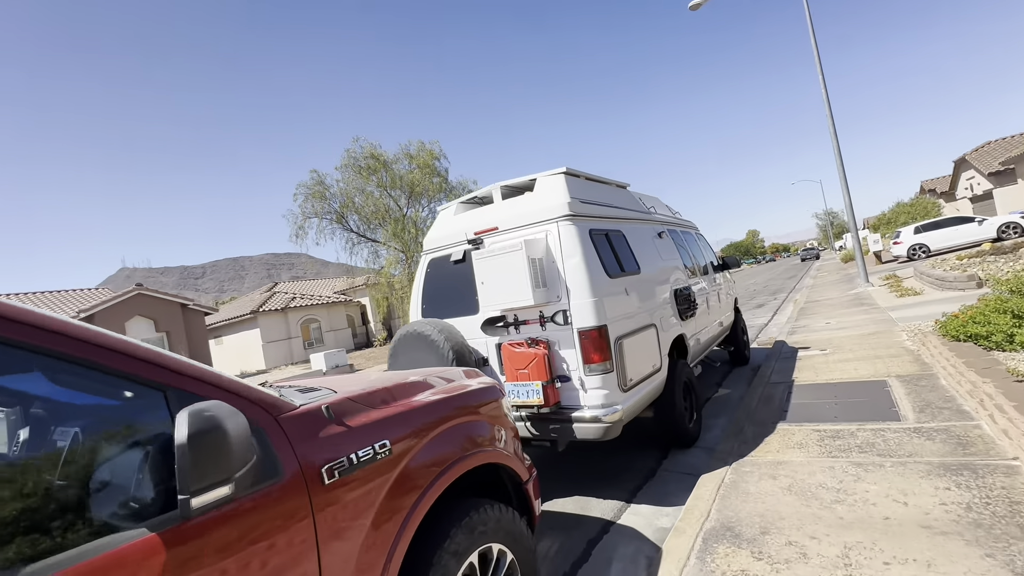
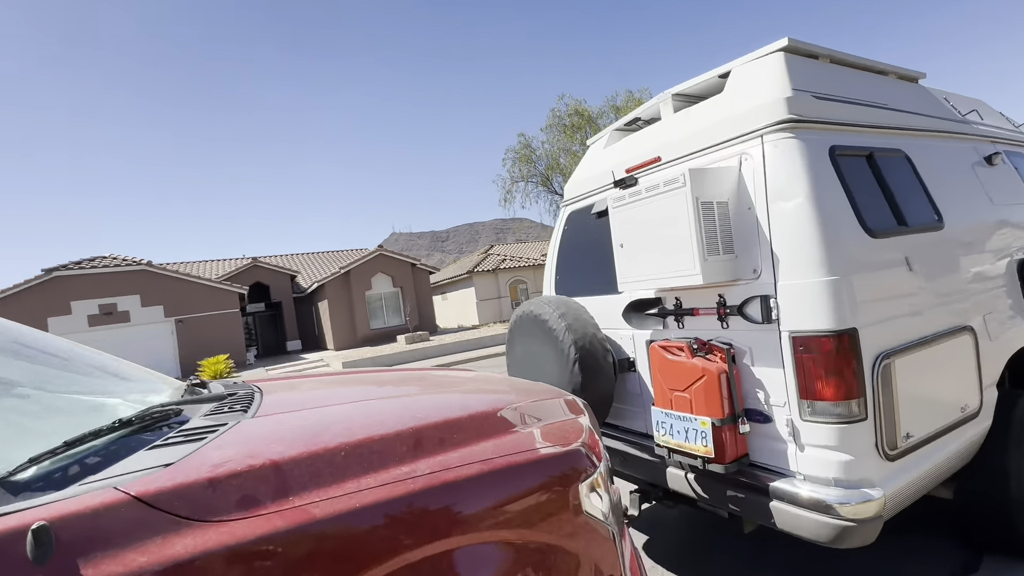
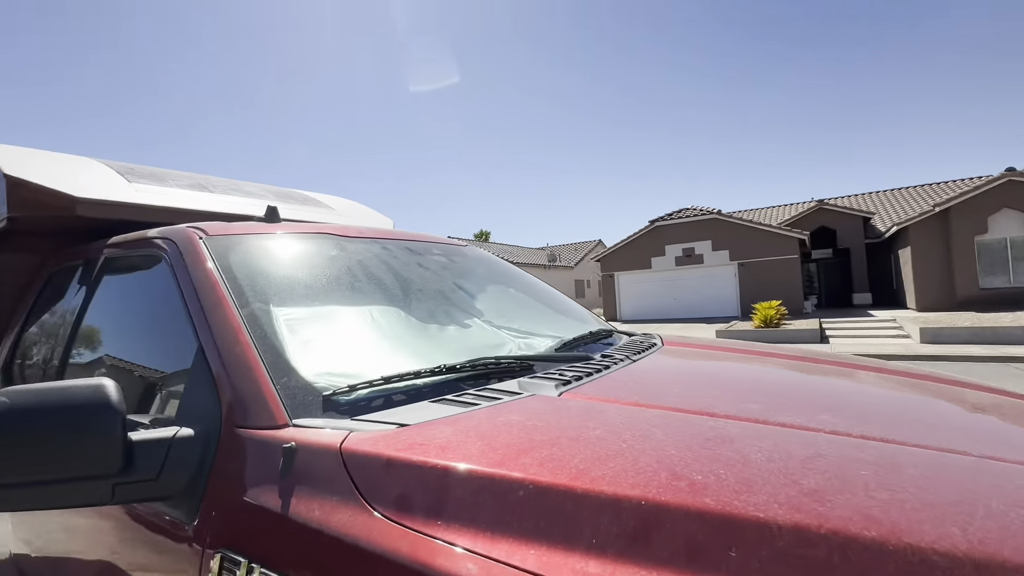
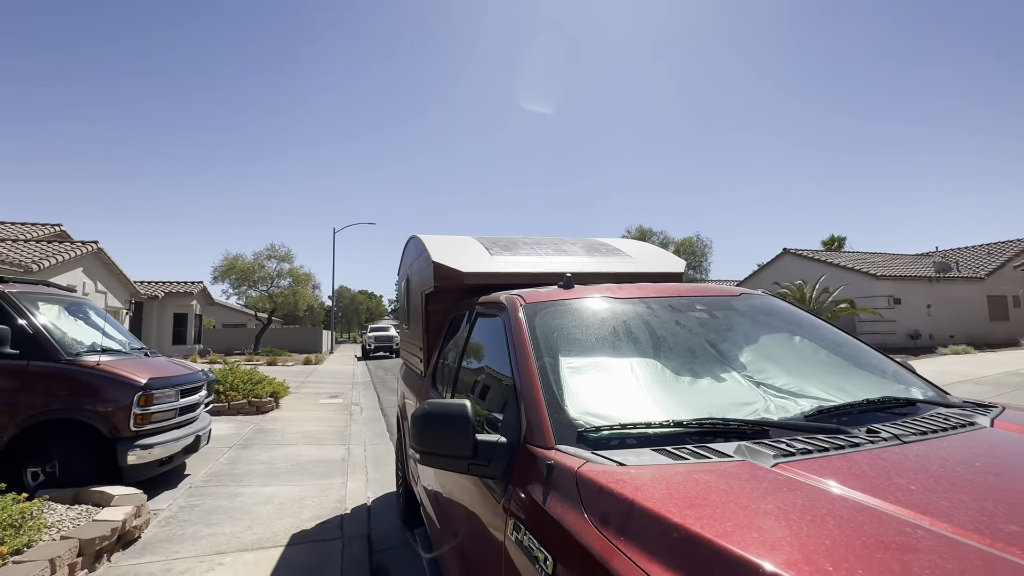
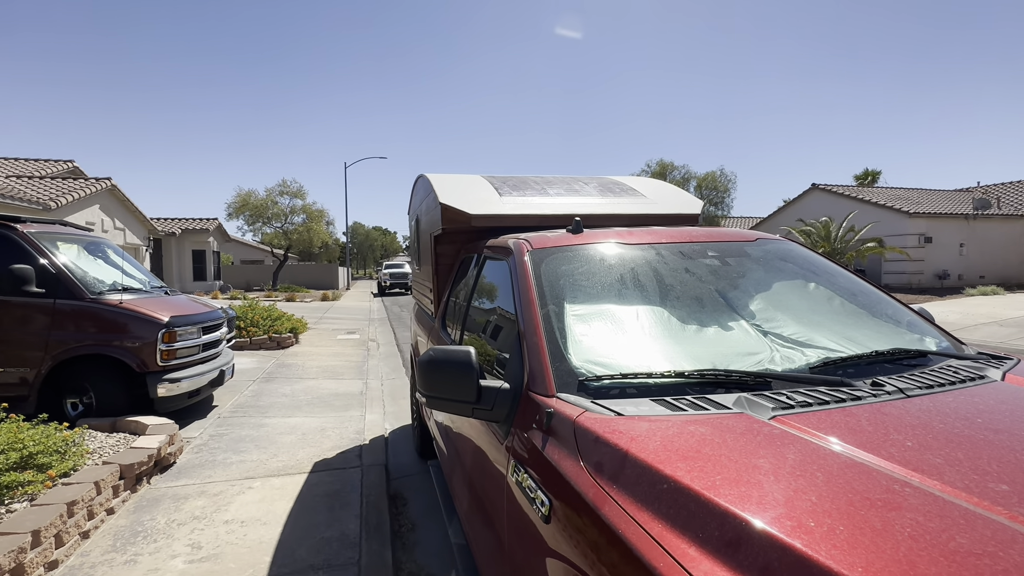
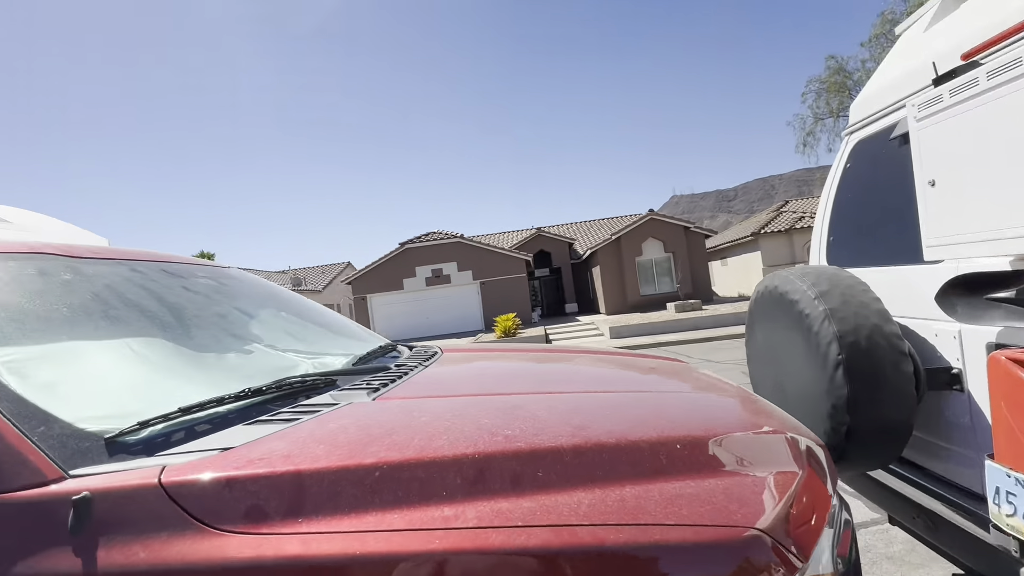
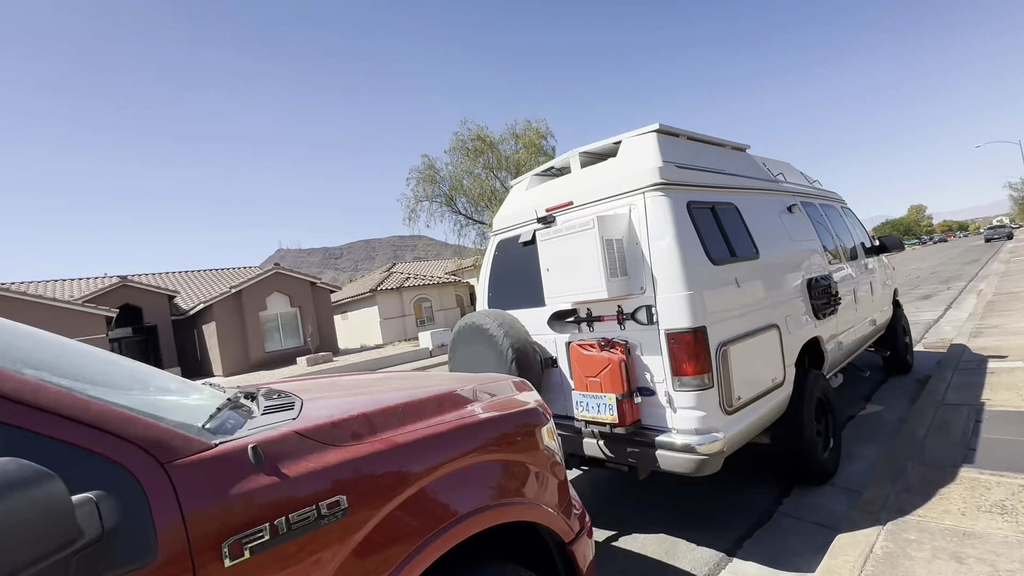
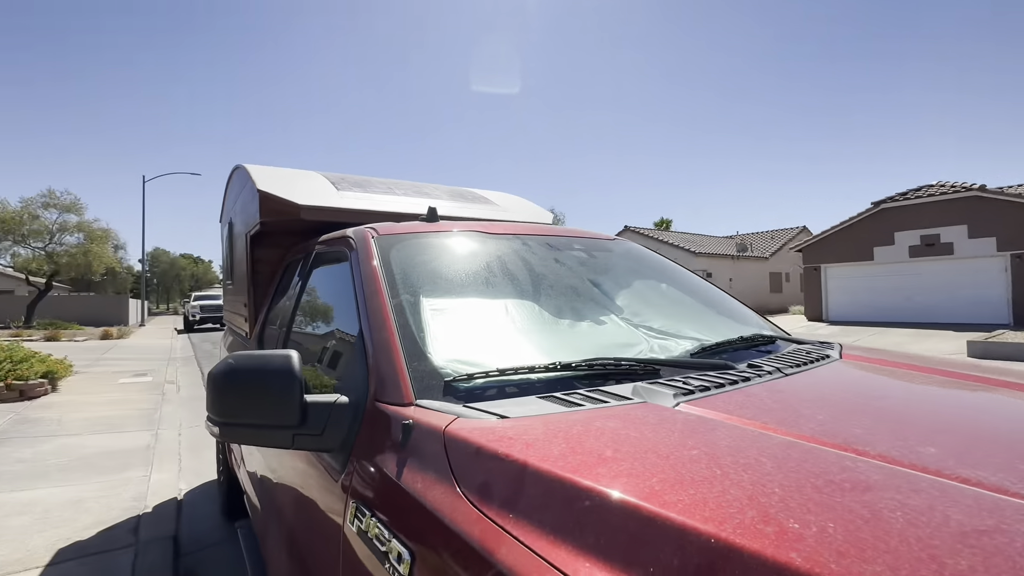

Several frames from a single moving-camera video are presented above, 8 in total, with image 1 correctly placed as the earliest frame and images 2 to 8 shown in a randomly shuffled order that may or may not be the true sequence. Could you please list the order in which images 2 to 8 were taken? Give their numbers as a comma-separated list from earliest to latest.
7, 2, 6, 3, 8, 4, 5
